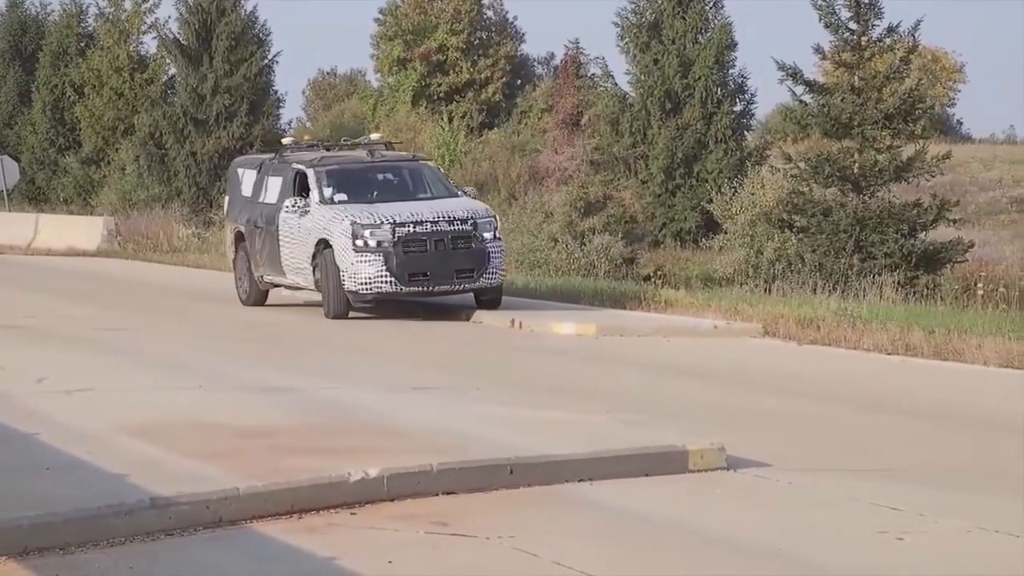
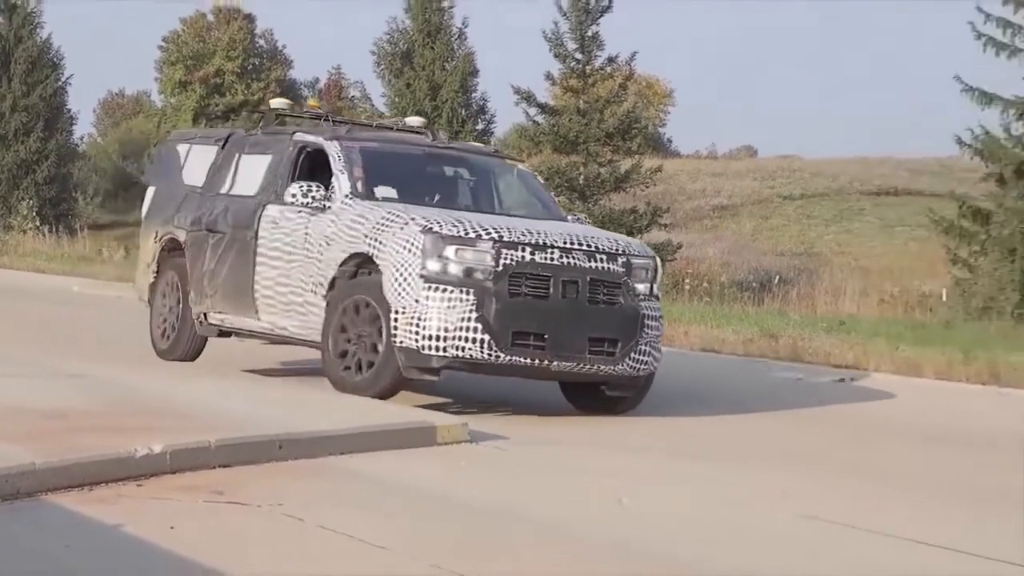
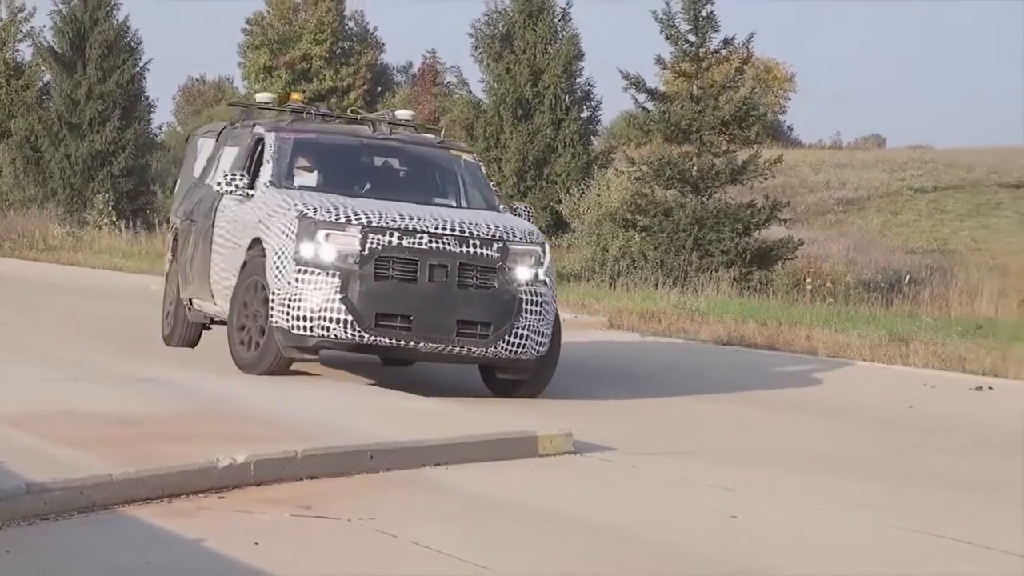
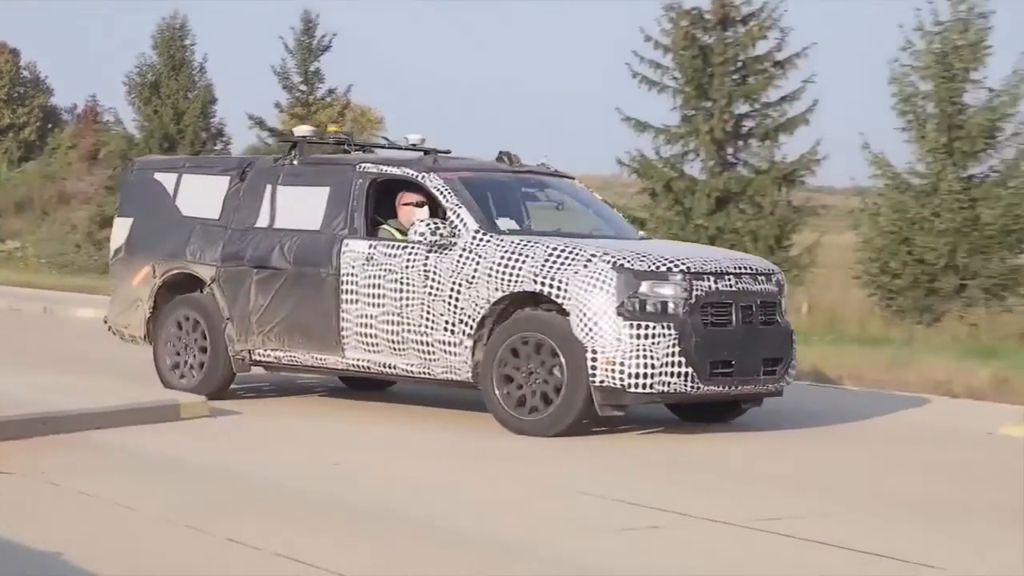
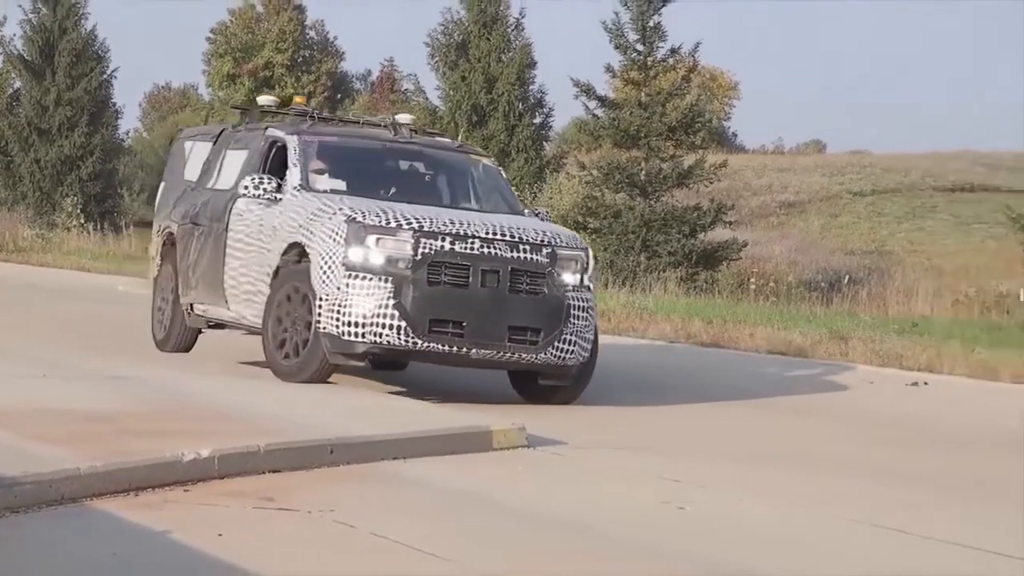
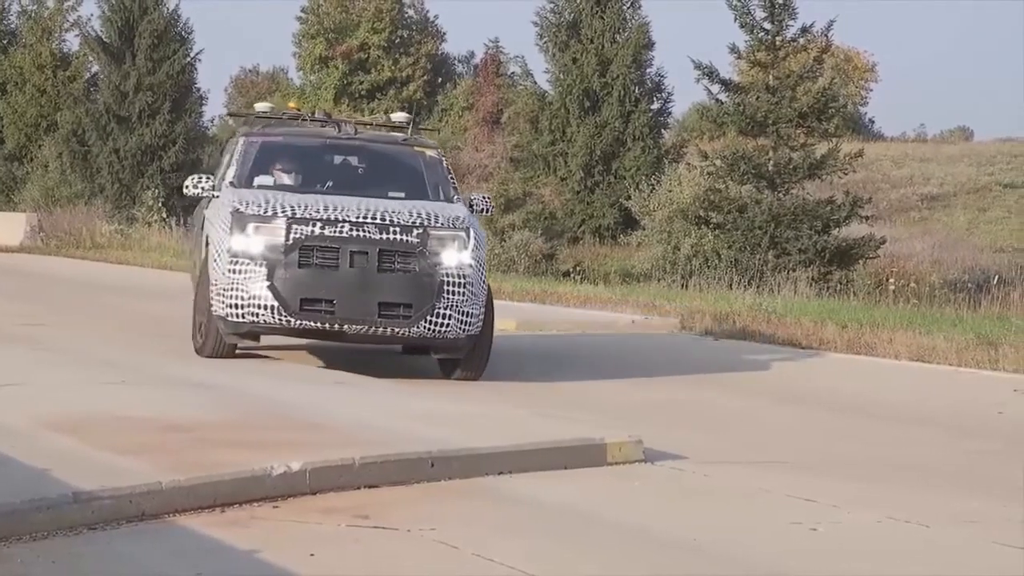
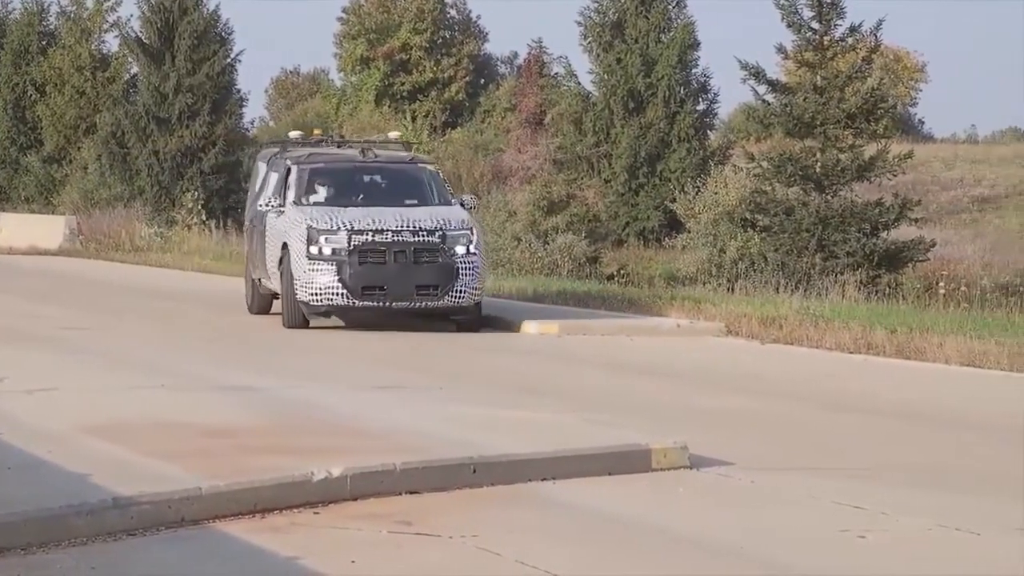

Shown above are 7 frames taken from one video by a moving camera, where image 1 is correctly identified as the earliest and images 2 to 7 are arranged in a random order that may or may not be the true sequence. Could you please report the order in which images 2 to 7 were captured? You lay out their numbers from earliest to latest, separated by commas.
7, 6, 3, 5, 2, 4
